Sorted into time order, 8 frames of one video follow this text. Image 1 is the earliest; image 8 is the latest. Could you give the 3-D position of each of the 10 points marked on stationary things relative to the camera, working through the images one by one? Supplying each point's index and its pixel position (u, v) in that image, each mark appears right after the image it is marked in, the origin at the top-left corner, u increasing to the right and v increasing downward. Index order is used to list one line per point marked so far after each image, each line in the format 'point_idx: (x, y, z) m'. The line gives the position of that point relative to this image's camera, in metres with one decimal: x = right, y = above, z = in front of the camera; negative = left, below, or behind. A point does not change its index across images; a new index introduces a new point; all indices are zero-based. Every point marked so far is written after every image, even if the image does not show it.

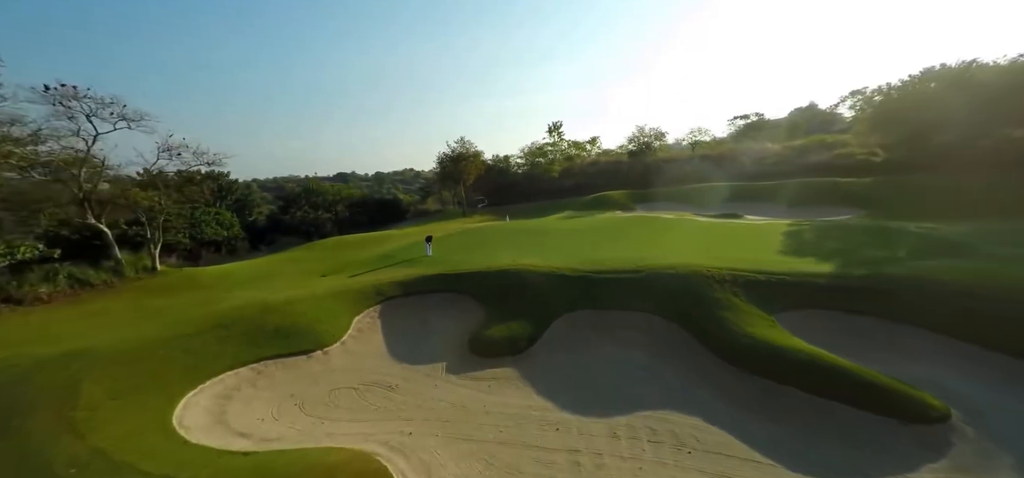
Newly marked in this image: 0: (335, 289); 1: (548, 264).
0: (-8.6, -2.4, +18.5) m
1: (+1.7, -1.2, +17.7) m
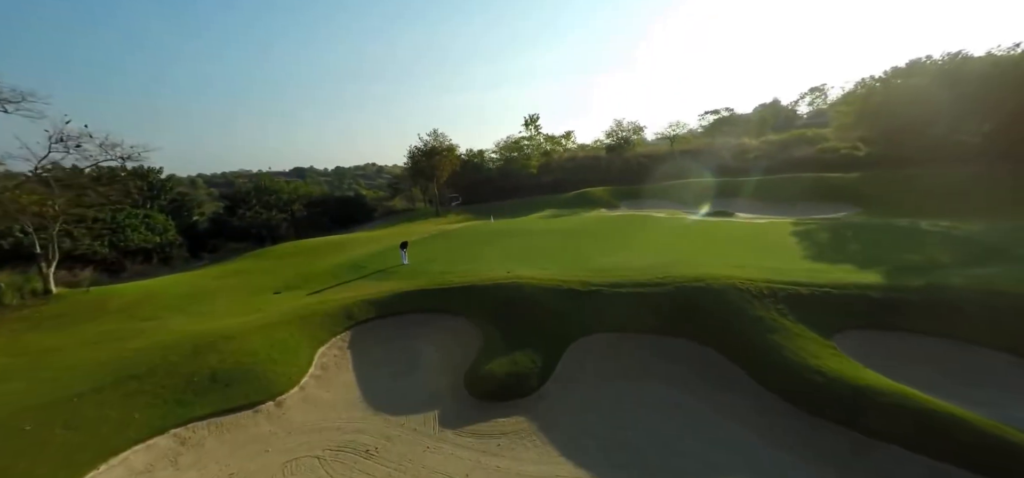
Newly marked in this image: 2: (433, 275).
0: (-8.8, -2.9, +15.2) m
1: (+1.5, -1.4, +15.4) m
2: (-3.8, -1.8, +17.9) m
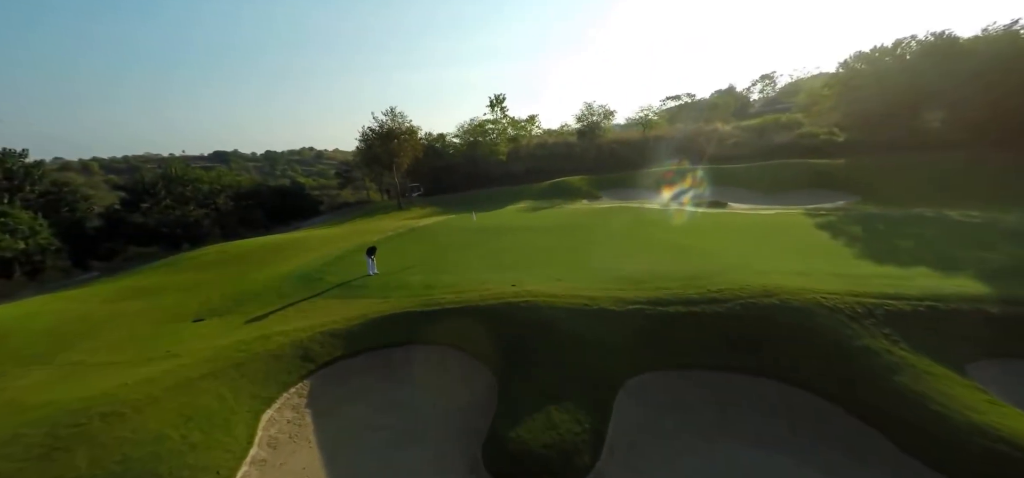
0: (-8.4, -3.3, +10.9) m
1: (+1.7, -1.6, +12.3) m
2: (-3.8, -2.0, +14.2) m
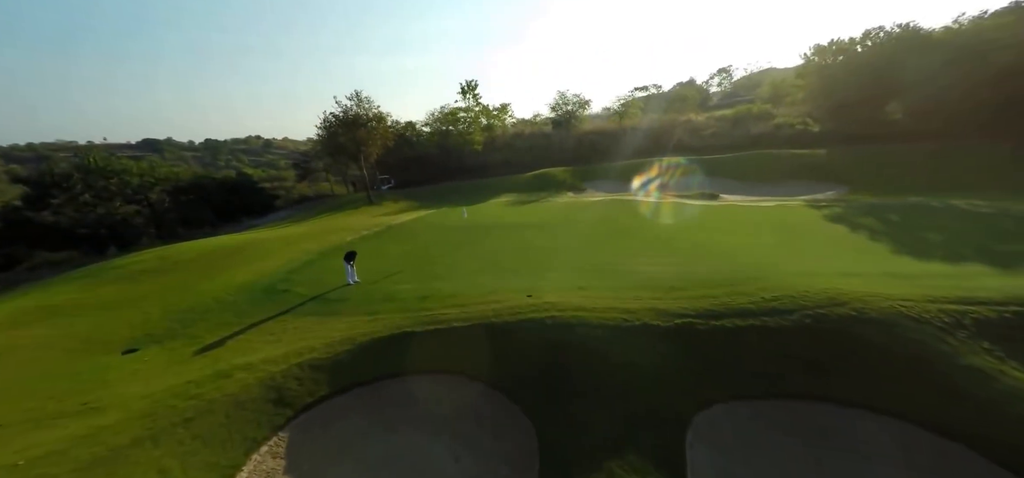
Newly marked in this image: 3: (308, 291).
0: (-7.7, -3.5, +8.2) m
1: (+2.3, -1.6, +10.6) m
2: (-3.4, -2.1, +11.9) m
3: (-7.5, -1.9, +13.9) m
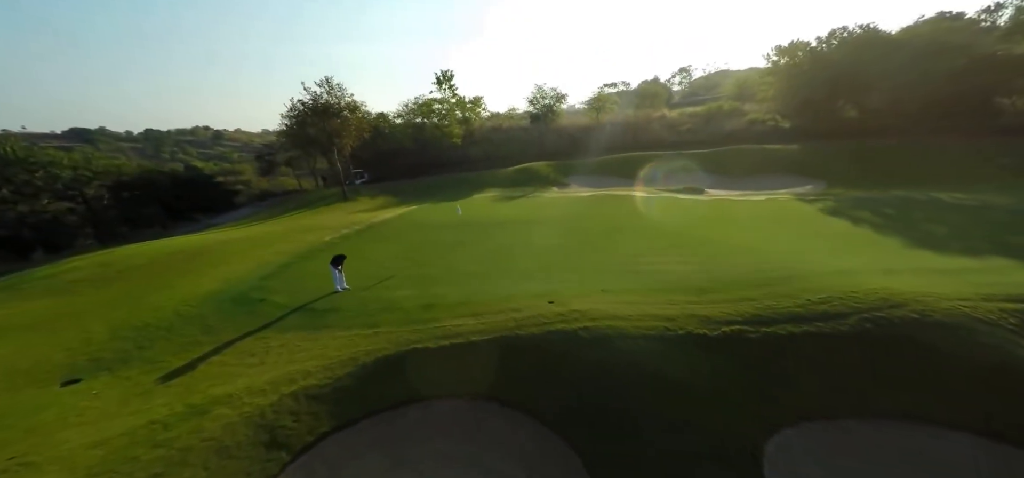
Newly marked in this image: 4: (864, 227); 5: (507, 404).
0: (-6.8, -3.7, +6.5) m
1: (+2.9, -1.6, +9.7) m
2: (-2.9, -2.1, +10.5) m
3: (-7.2, -2.0, +12.1) m
4: (+14.9, +0.8, +15.8) m
5: (0.0, -3.4, +7.7) m
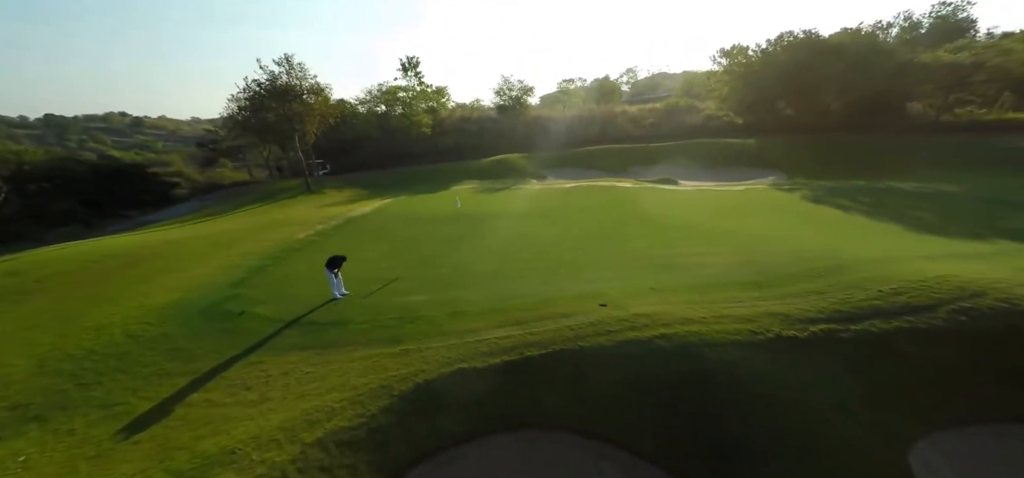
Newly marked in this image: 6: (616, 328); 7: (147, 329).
0: (-5.2, -3.7, +4.6) m
1: (+4.0, -1.4, +8.9) m
2: (-1.8, -2.0, +9.0) m
3: (-6.3, -2.0, +10.1) m
4: (+15.2, +1.3, +16.3) m
5: (+1.4, -3.3, +6.5) m
6: (+2.2, -1.9, +8.0) m
7: (-9.4, -2.3, +9.7) m
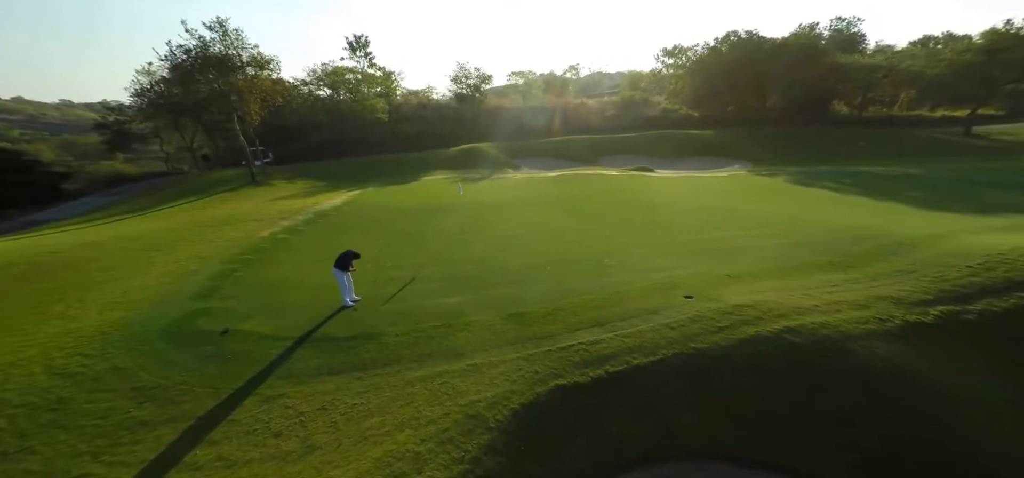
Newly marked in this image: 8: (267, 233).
0: (-2.9, -3.6, +2.4) m
1: (+5.5, -1.0, +8.0) m
2: (-0.2, -1.8, +7.3) m
3: (-4.8, -1.8, +7.7) m
4: (+15.4, +2.2, +16.9) m
5: (+3.3, -2.9, +5.3) m
6: (+3.9, -1.5, +6.9) m
7: (-7.9, -2.2, +6.9) m
8: (-9.5, +0.4, +14.6) m
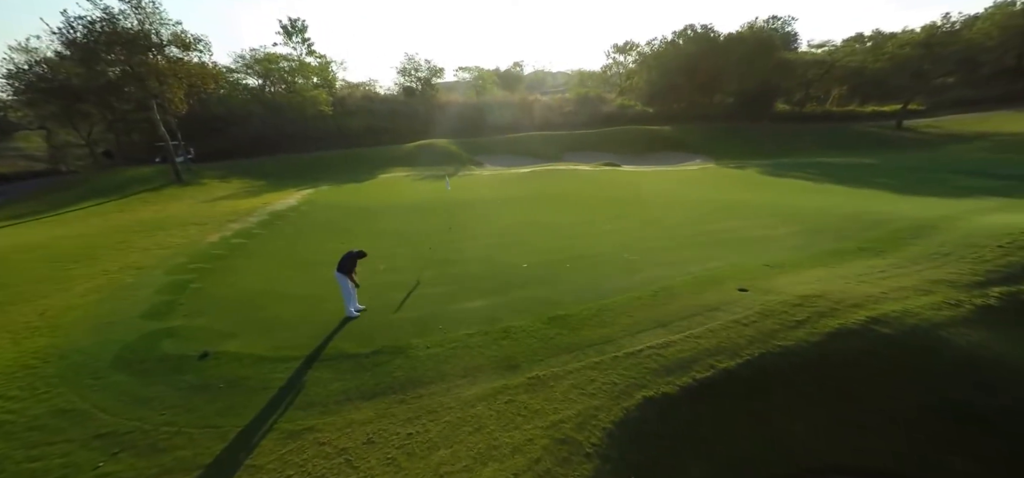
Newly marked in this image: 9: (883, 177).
0: (-1.2, -3.6, +1.0) m
1: (+6.2, -0.7, +7.7) m
2: (+0.7, -1.7, +6.2) m
3: (-3.9, -1.9, +6.0) m
4: (+14.7, +2.8, +17.9) m
5: (+4.5, -2.7, +4.8) m
6: (+4.8, -1.3, +6.4) m
7: (-6.8, -2.4, +4.8) m
8: (-9.5, +0.2, +12.1) m
9: (+17.1, +2.8, +17.3) m
